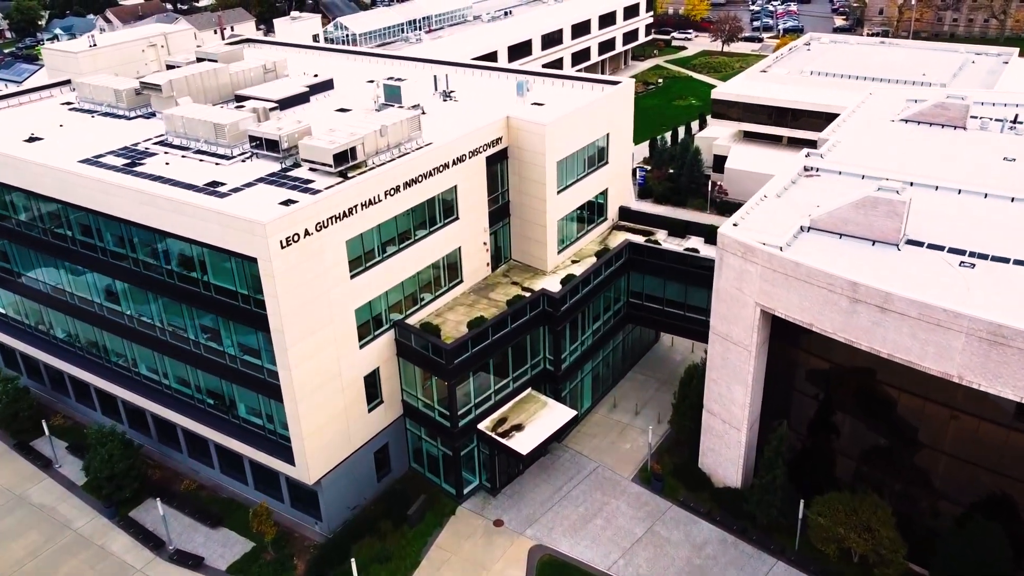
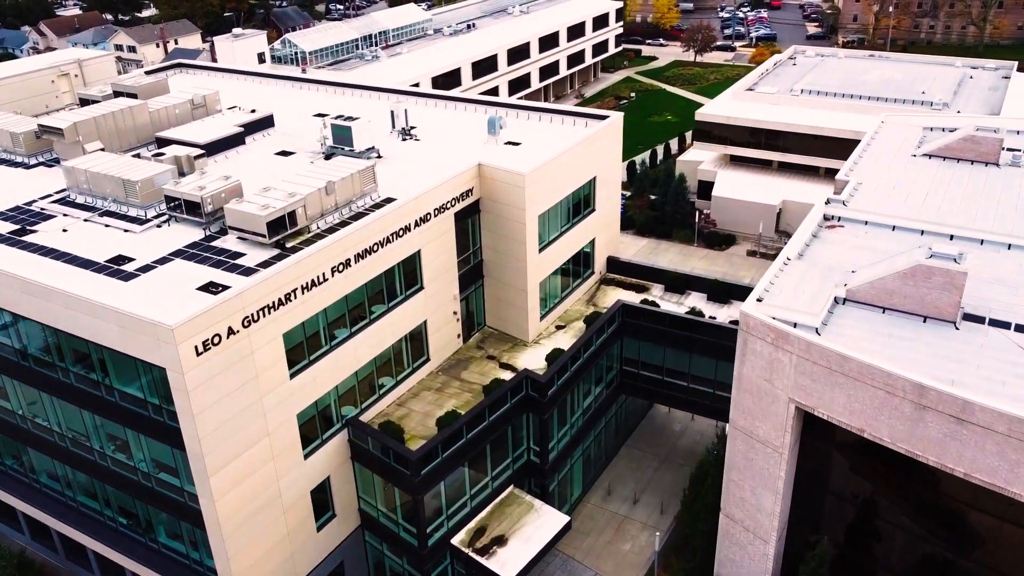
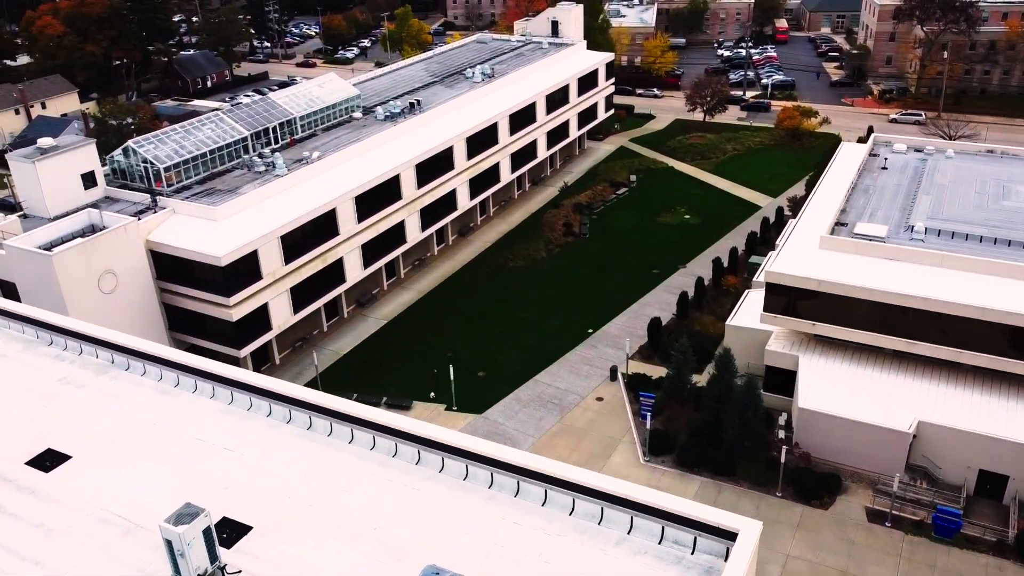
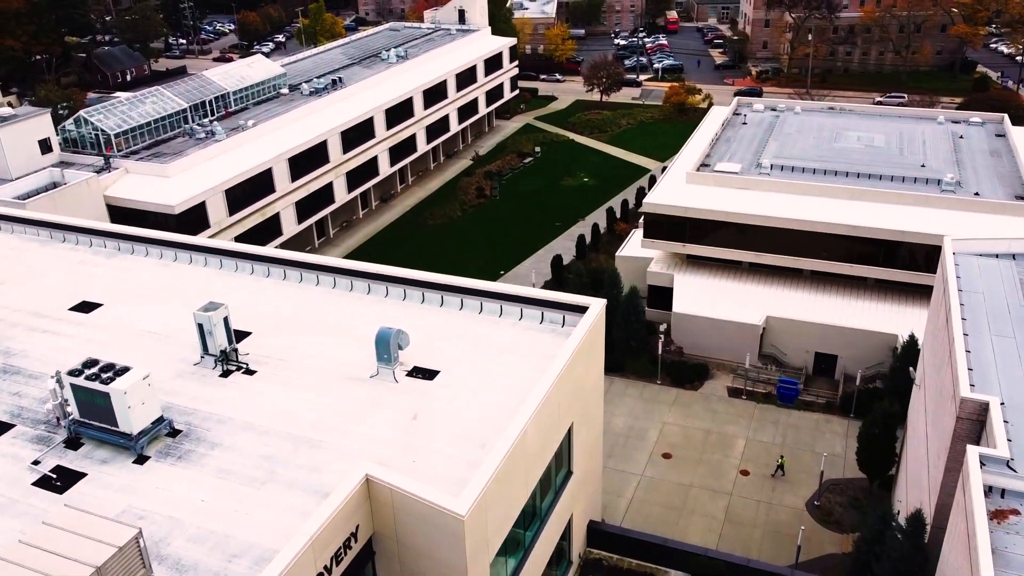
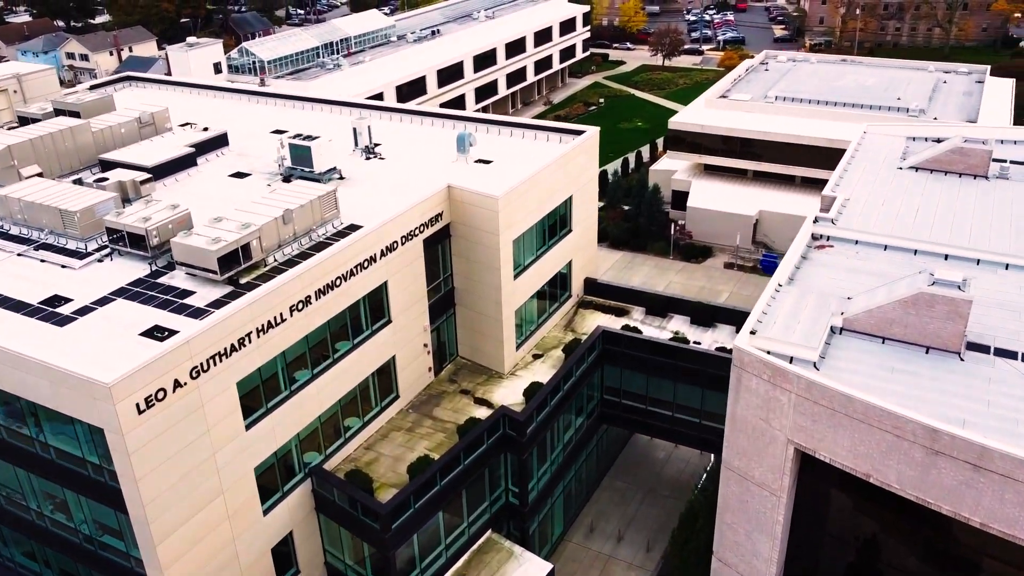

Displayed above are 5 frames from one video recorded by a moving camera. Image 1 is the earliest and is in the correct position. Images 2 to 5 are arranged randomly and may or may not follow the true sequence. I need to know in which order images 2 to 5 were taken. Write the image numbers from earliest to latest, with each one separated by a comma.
2, 5, 4, 3
